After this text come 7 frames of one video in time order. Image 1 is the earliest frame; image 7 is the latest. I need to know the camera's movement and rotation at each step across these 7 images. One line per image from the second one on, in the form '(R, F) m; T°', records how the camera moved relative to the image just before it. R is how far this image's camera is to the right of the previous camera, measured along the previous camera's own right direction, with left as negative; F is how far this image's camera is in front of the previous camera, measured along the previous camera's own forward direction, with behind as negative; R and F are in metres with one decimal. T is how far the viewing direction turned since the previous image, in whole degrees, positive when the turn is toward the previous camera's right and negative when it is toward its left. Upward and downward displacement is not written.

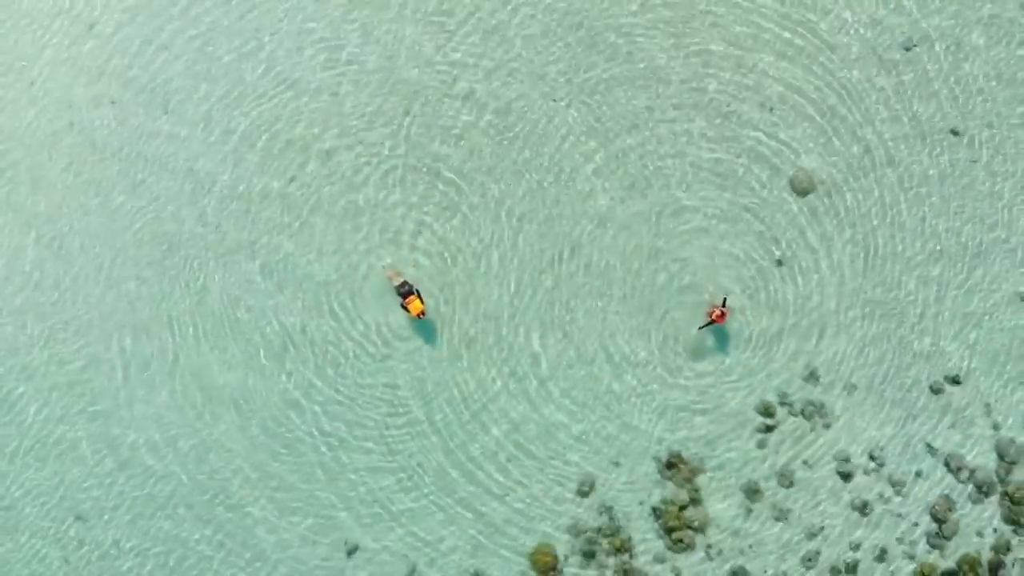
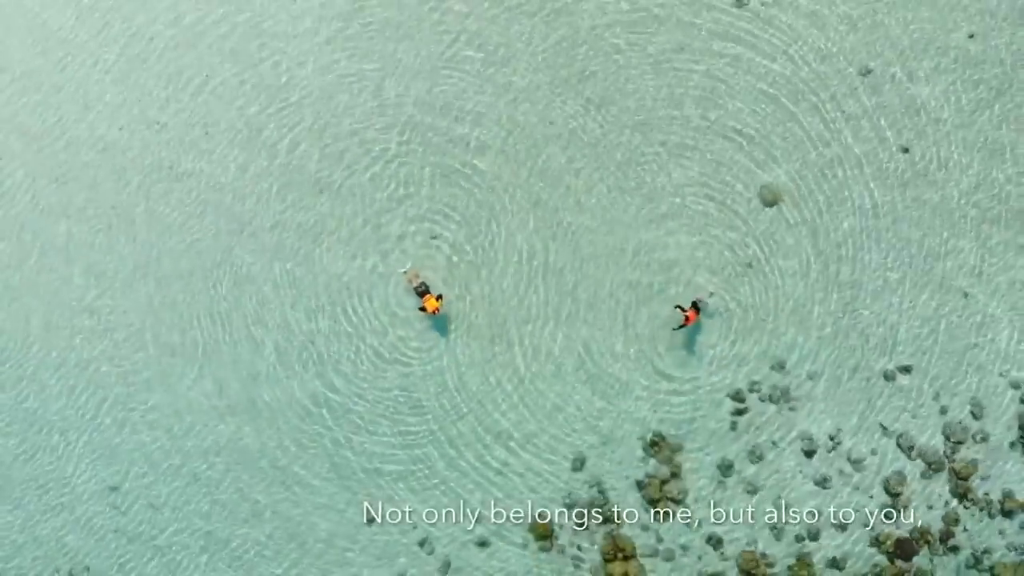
(0.0, -0.9) m; 0°
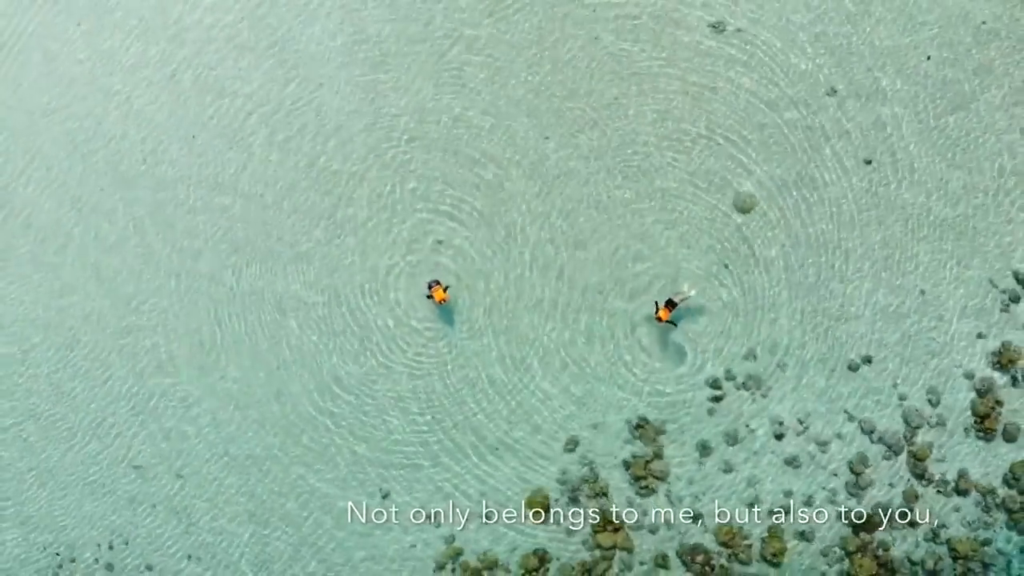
(0.0, -0.8) m; 0°
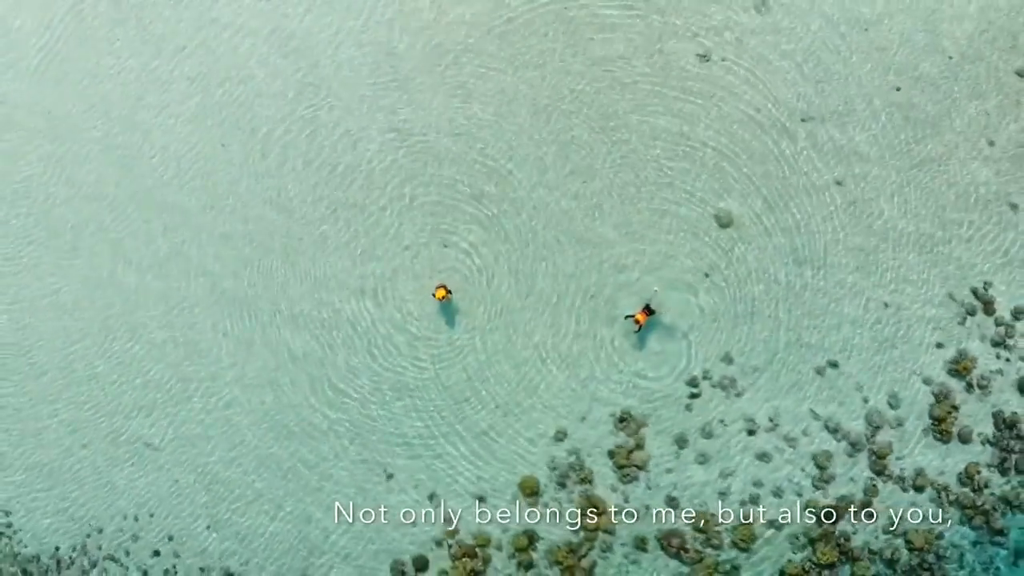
(0.0, -0.8) m; 0°
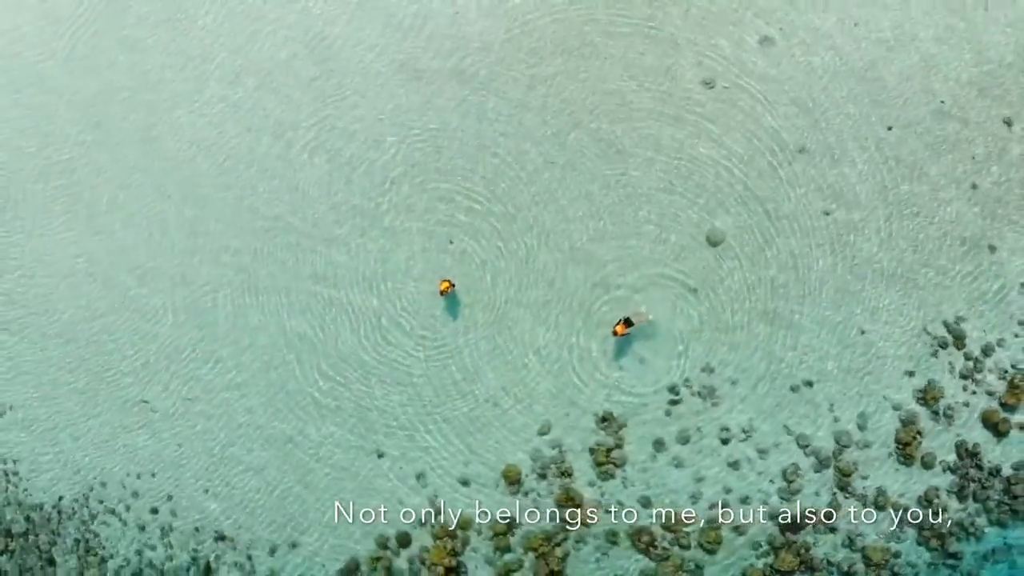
(0.0, -0.5) m; 0°
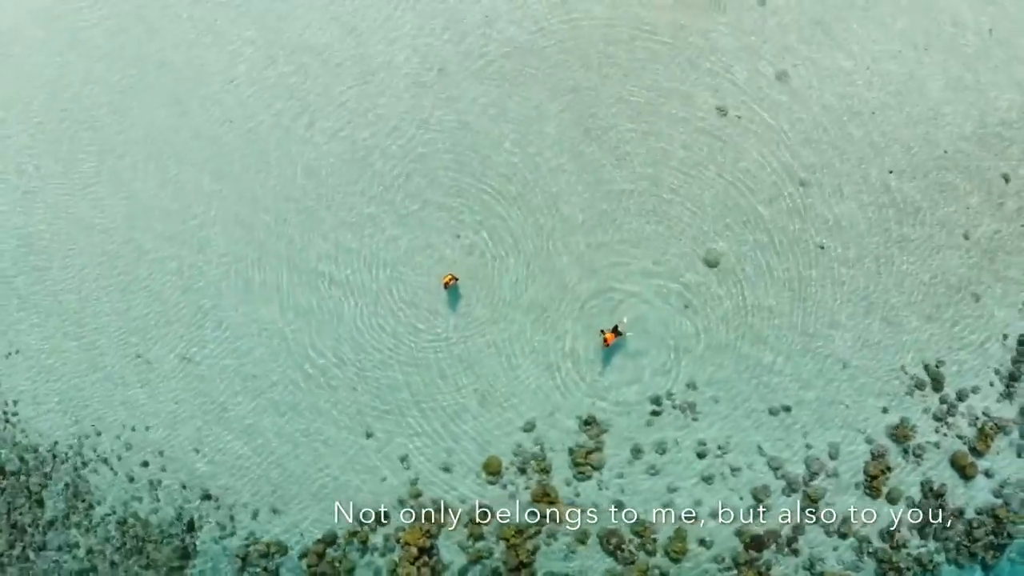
(0.0, -0.3) m; 0°
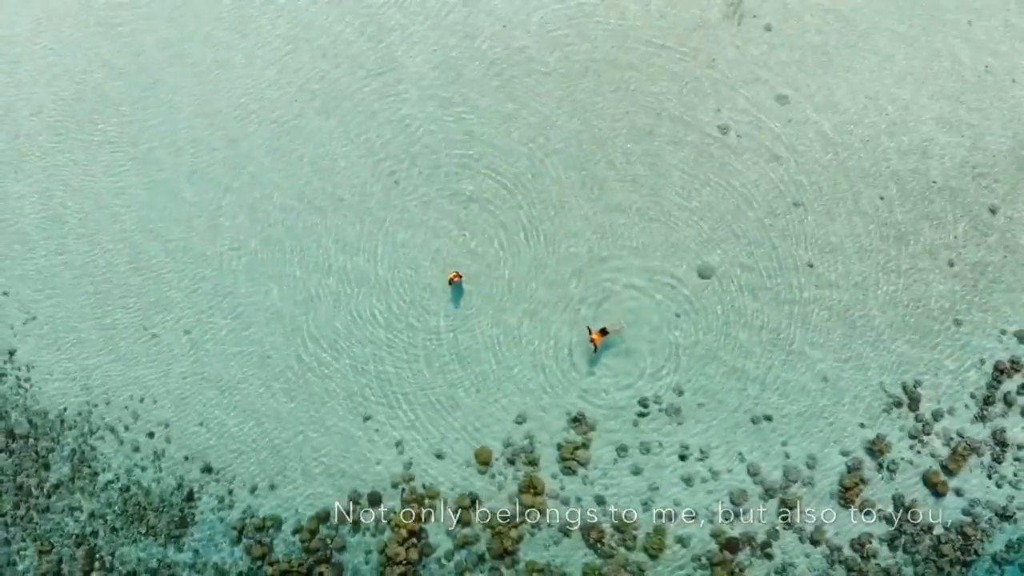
(0.0, -0.4) m; 0°
